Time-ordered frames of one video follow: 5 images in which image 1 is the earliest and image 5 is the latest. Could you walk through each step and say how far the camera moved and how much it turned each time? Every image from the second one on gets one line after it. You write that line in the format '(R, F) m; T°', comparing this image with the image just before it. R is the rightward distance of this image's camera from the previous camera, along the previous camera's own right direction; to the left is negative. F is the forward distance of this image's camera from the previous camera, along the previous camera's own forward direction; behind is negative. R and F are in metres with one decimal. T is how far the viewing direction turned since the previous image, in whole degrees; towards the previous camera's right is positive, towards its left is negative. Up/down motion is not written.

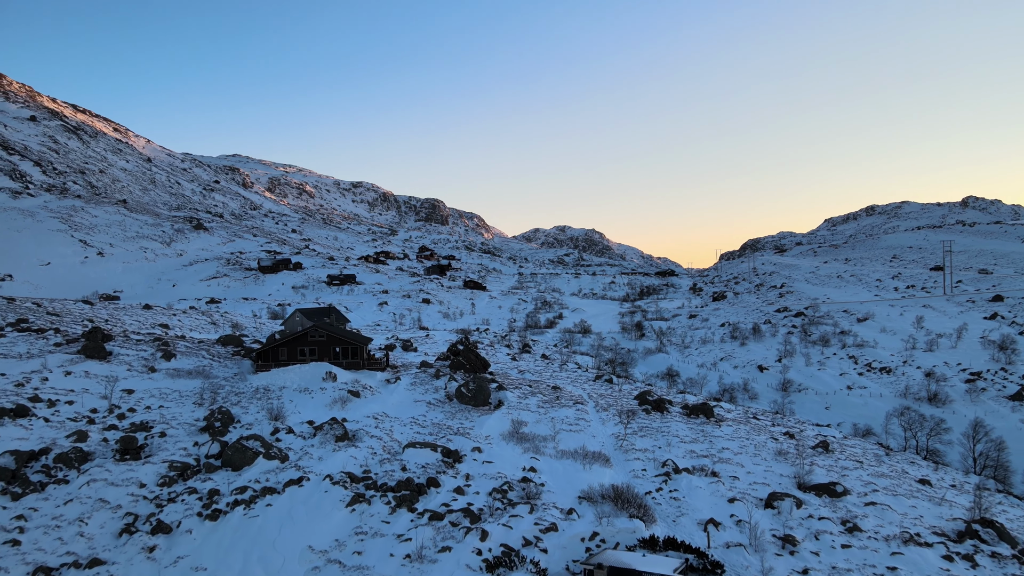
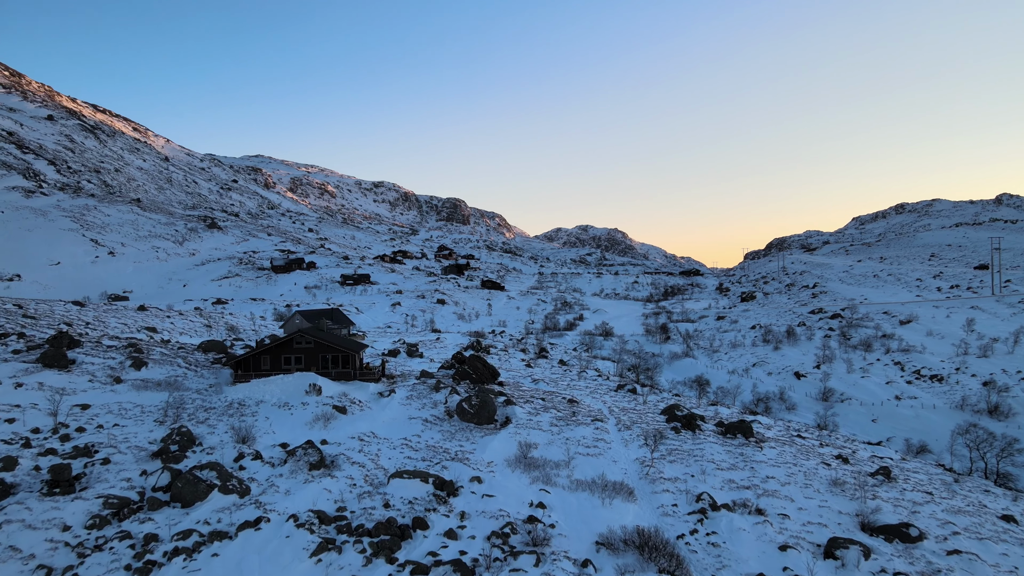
(+0.4, +3.1) m; -2°
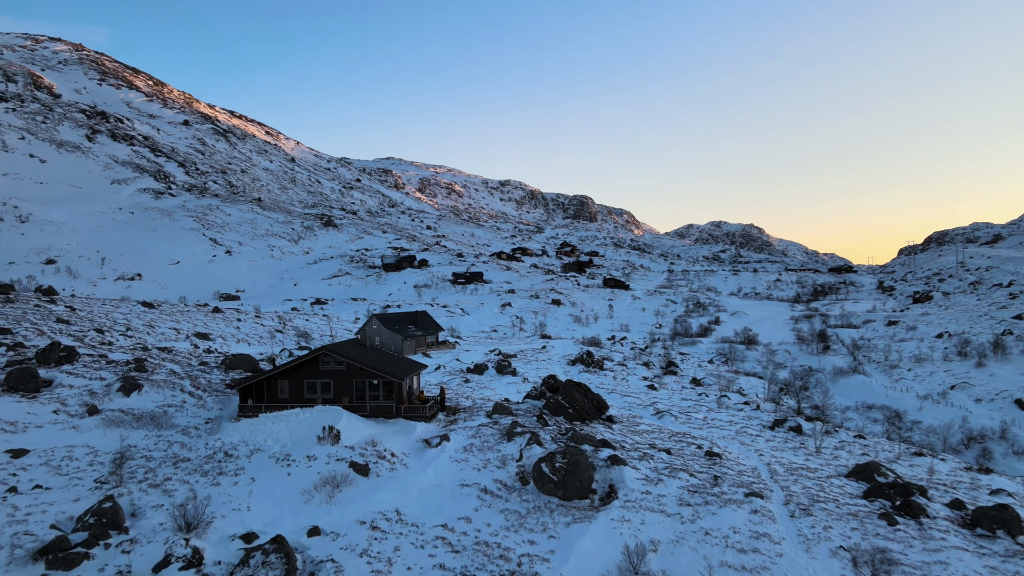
(+0.4, +7.5) m; -10°
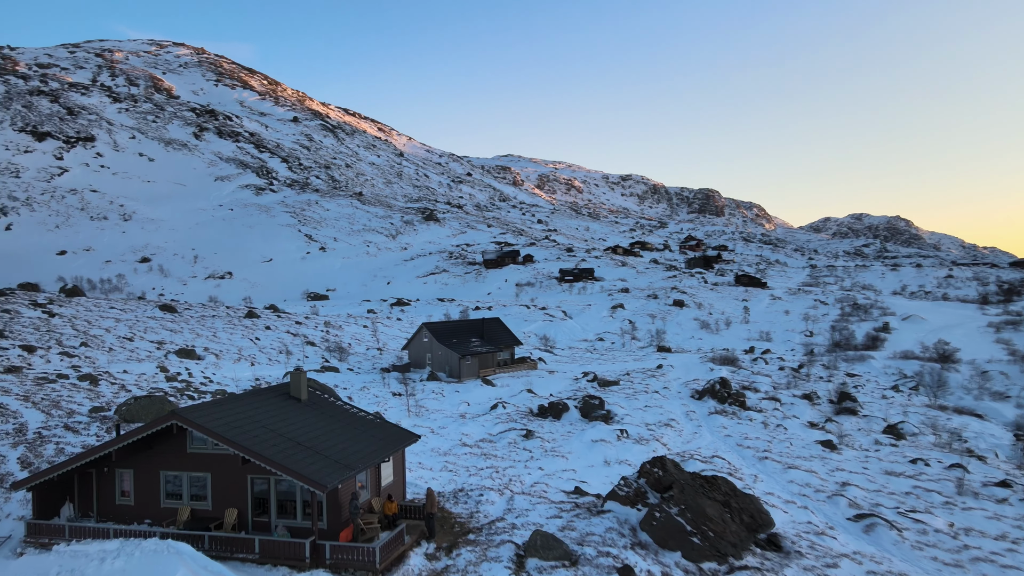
(+0.8, +9.5) m; -10°
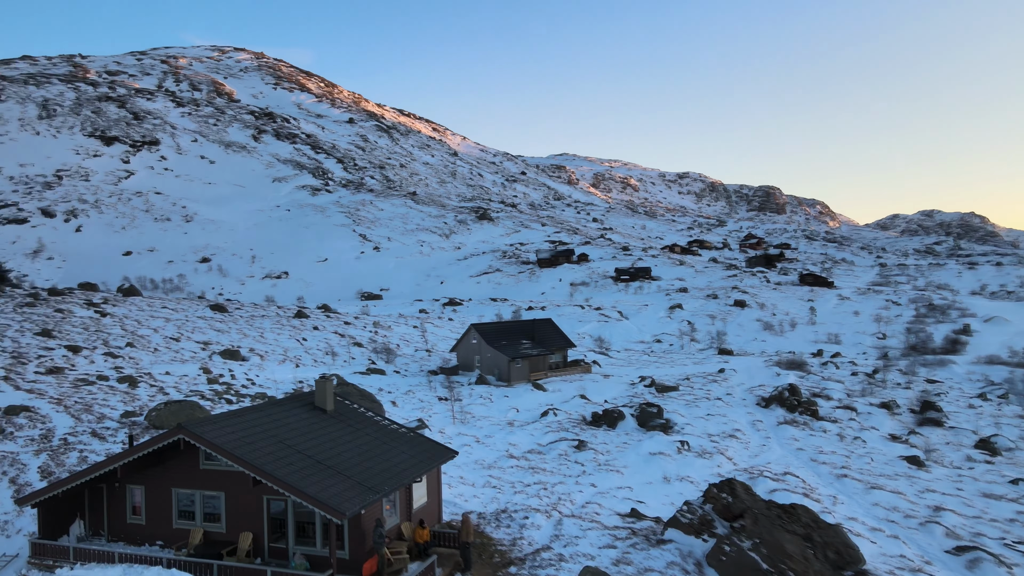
(+0.1, +1.1) m; -4°
